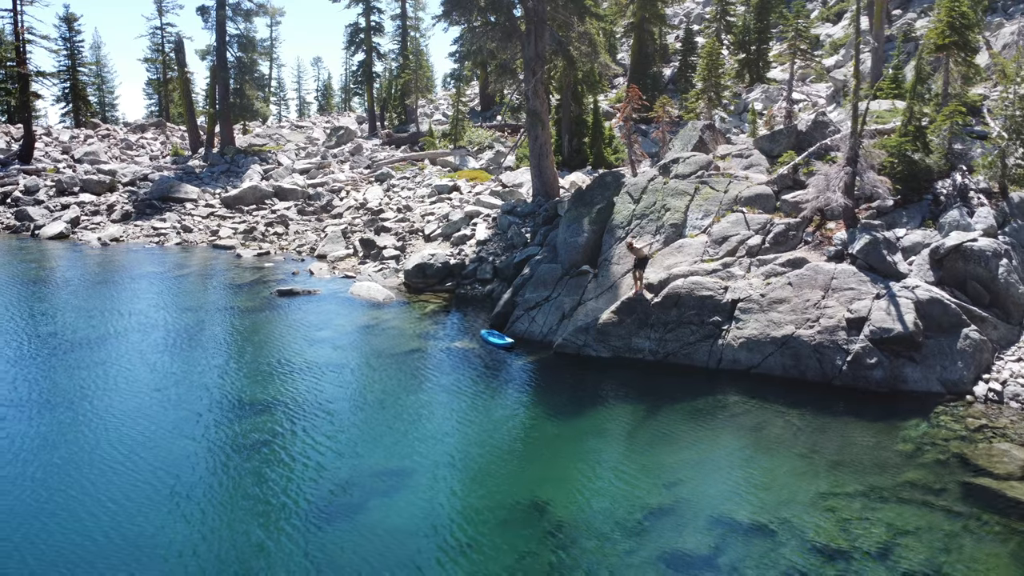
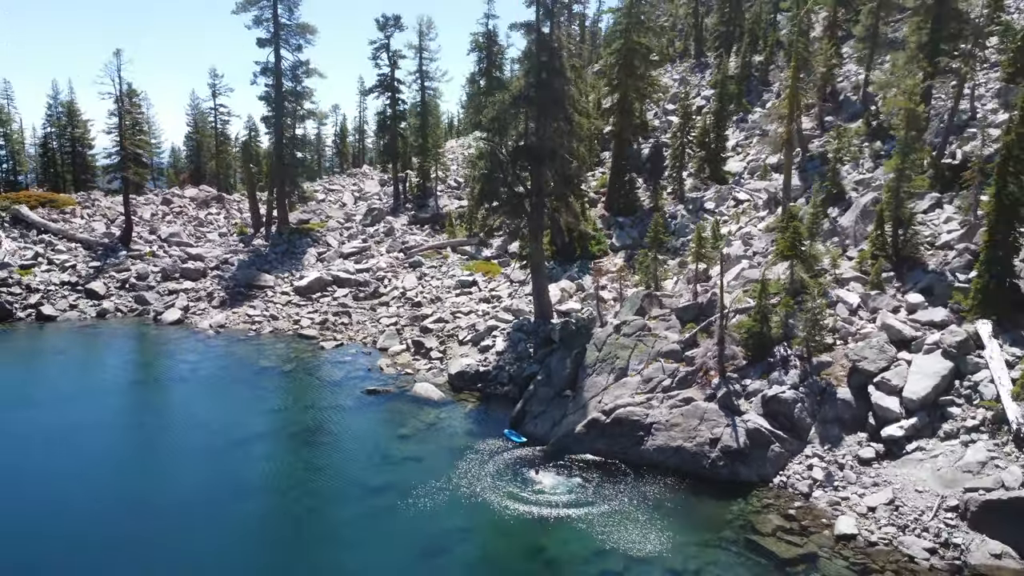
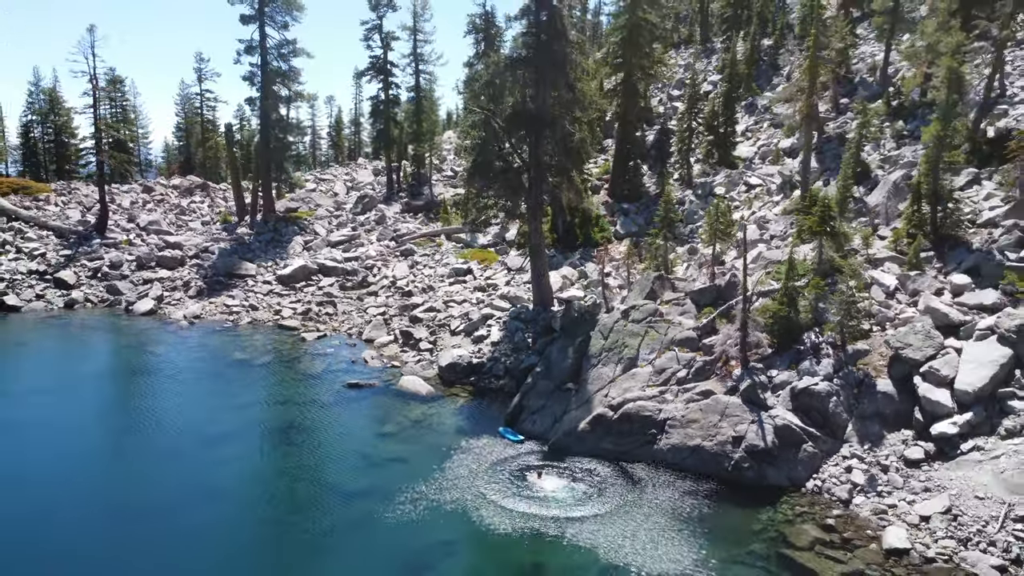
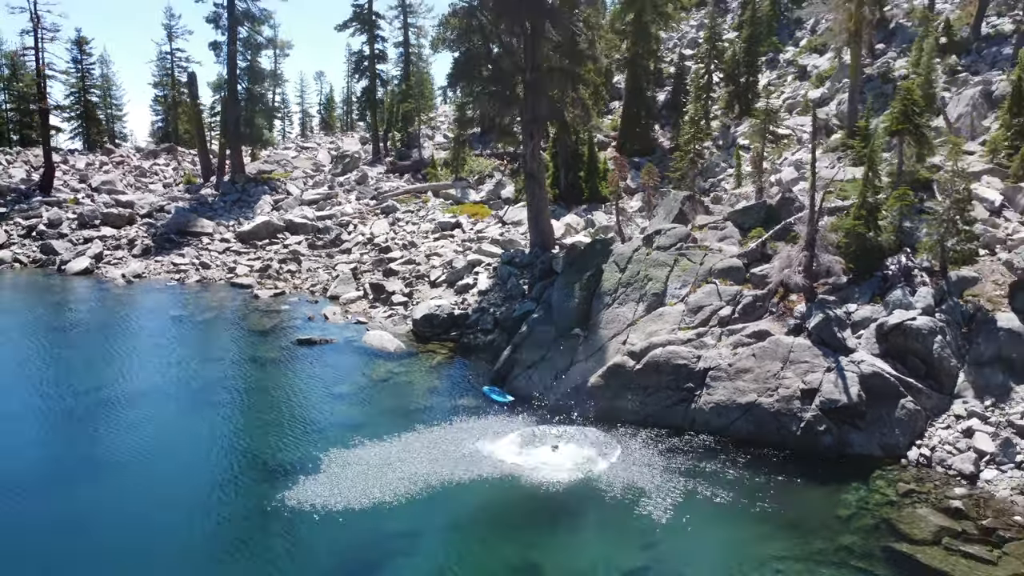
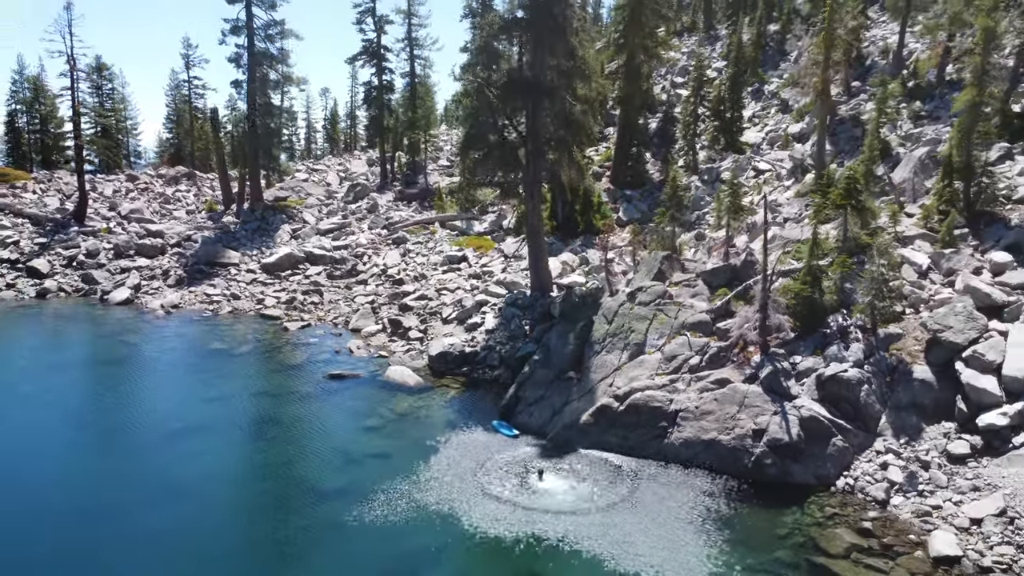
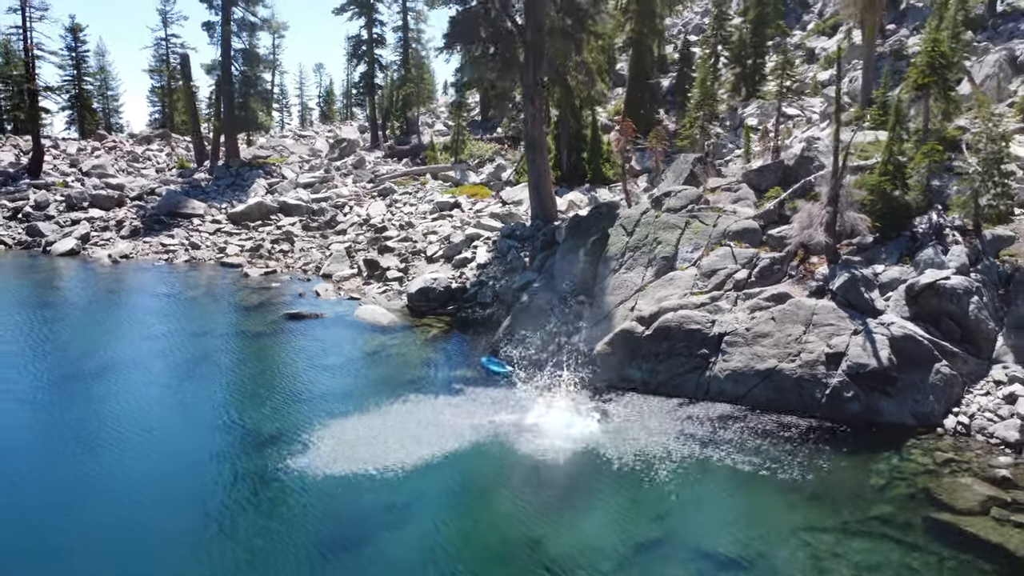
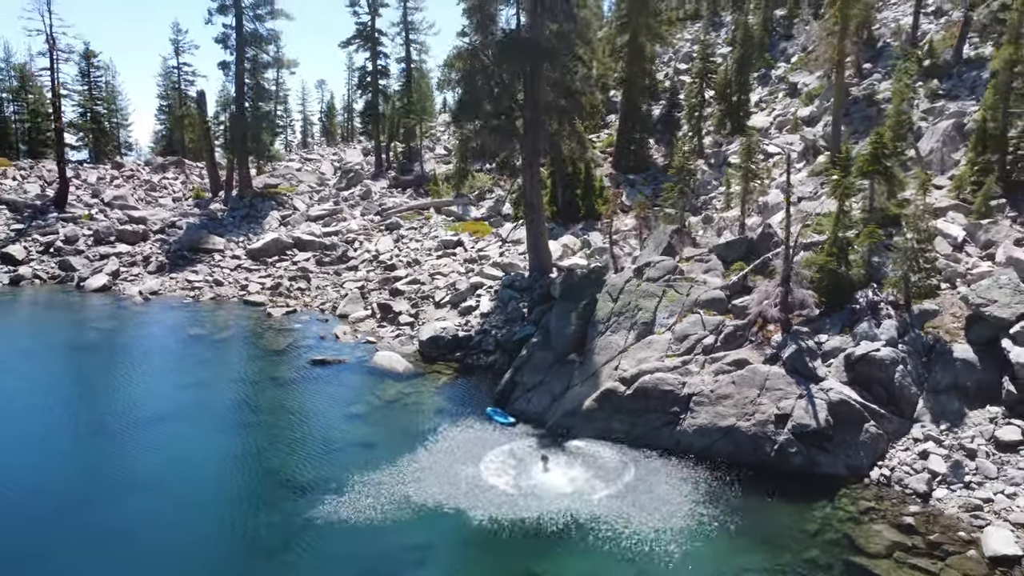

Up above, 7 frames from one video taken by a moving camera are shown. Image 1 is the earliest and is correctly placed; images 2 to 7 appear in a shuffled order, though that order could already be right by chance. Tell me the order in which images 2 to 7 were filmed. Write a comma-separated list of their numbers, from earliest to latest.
6, 4, 7, 5, 3, 2
